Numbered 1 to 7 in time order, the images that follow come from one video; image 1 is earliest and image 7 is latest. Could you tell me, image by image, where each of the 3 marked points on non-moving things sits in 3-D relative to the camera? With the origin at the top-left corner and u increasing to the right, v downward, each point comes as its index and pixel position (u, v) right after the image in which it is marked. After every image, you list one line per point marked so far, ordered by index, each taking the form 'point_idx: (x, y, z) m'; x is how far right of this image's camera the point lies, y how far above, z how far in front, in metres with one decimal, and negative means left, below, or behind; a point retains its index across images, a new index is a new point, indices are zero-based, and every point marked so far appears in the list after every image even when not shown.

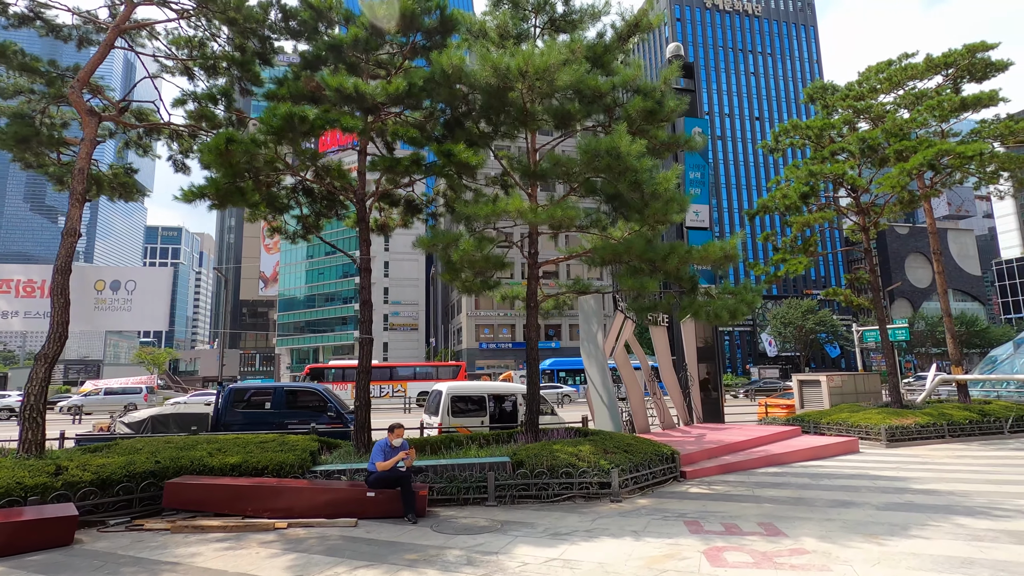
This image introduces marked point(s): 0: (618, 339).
0: (+2.7, -1.3, +13.6) m
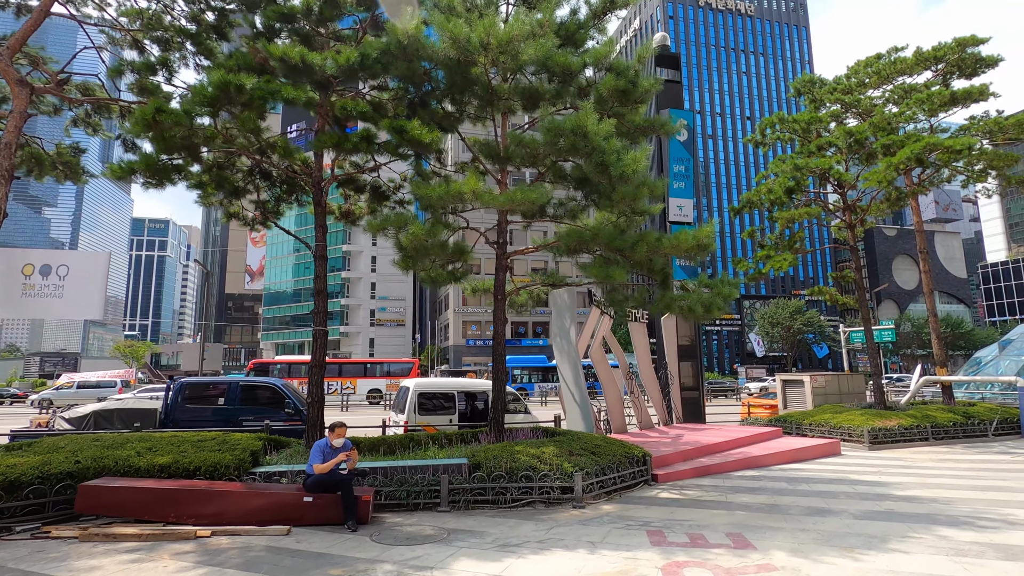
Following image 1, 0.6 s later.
0: (+2.1, -1.2, +13.1) m
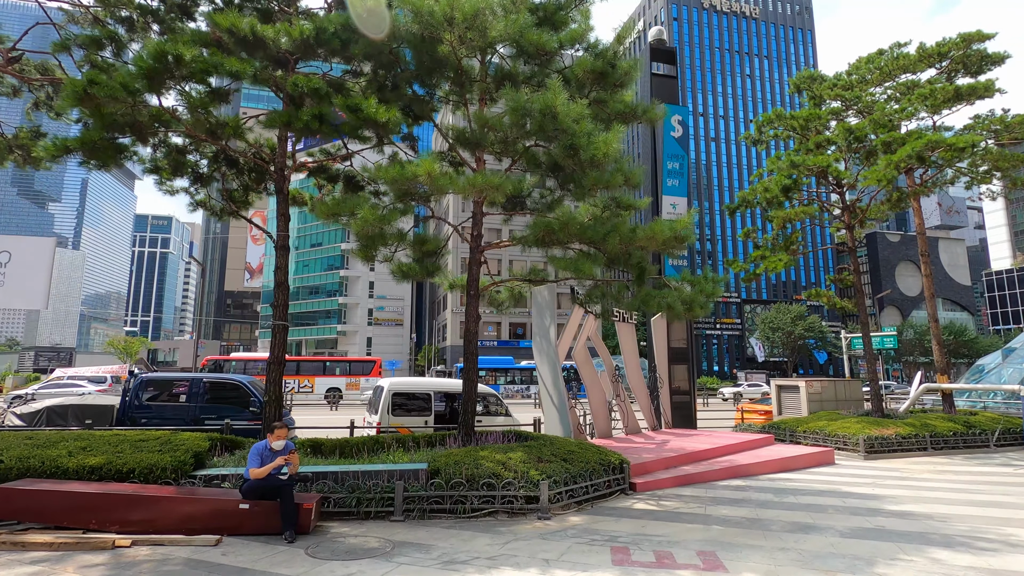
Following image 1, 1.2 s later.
0: (+1.6, -1.2, +12.5) m
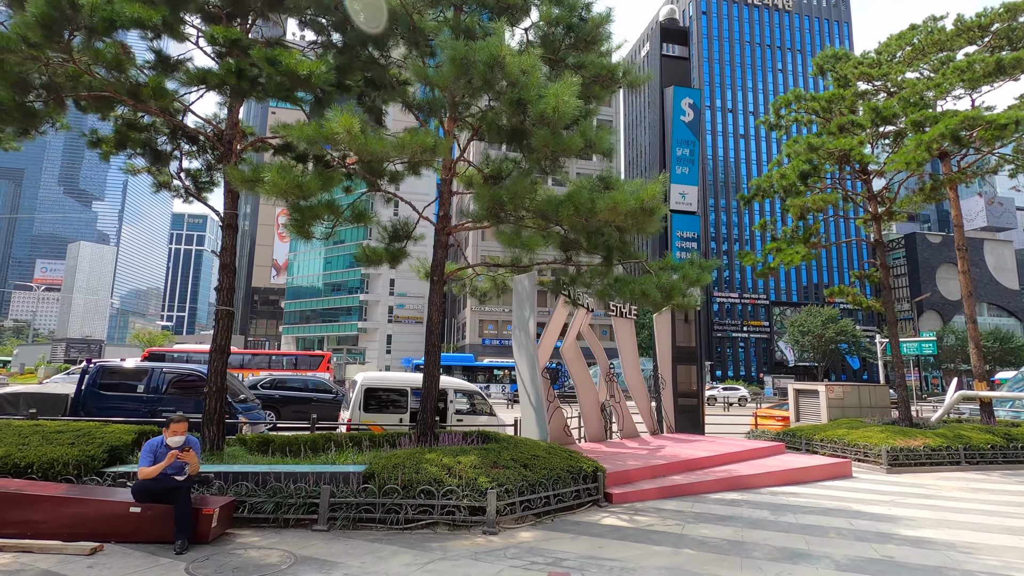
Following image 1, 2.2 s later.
0: (+1.2, -1.0, +11.6) m
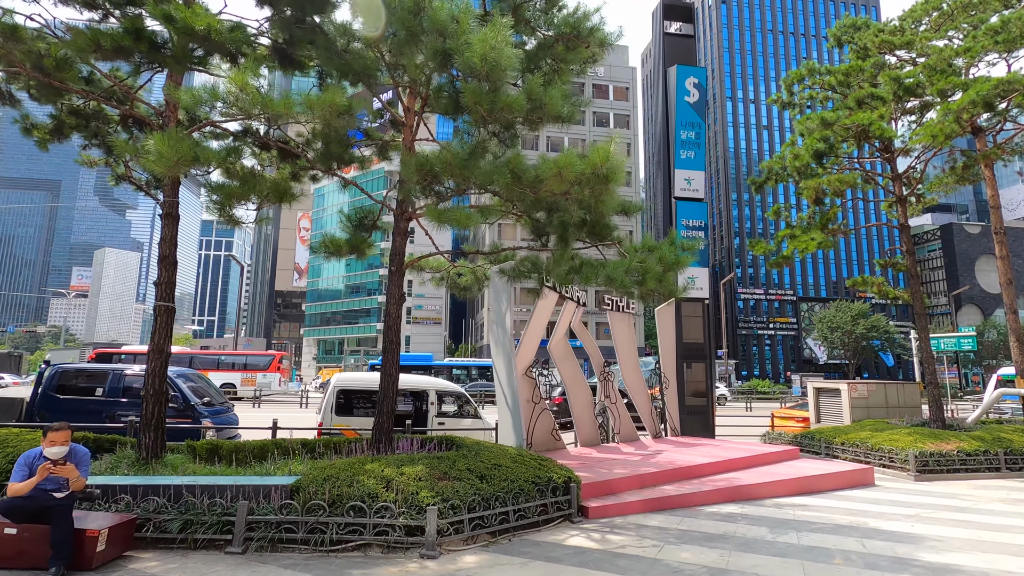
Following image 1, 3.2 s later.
0: (+0.9, -0.8, +10.7) m
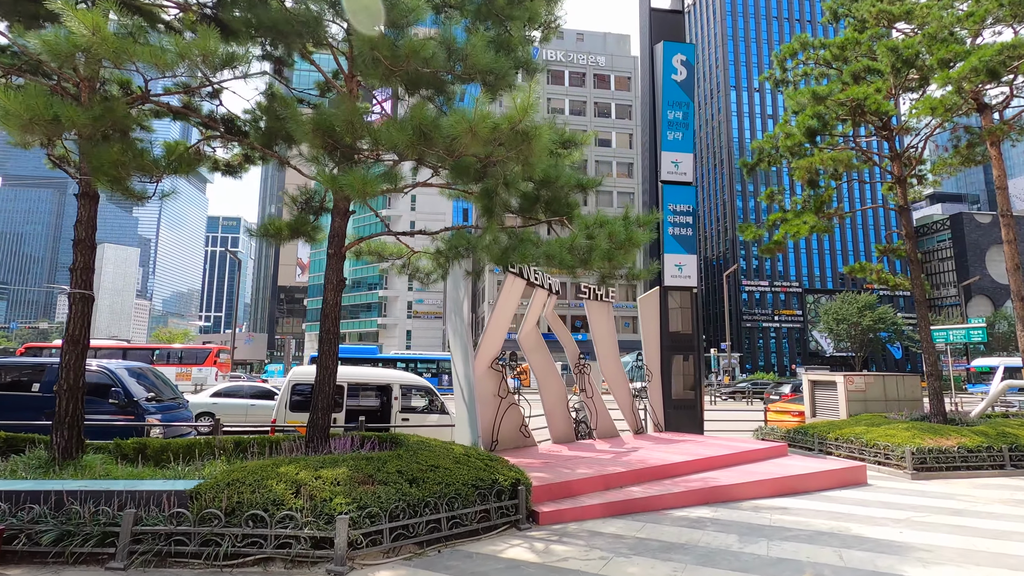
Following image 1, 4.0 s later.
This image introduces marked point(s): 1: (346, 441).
0: (+0.3, -0.6, +10.1) m
1: (-2.1, -2.0, +7.1) m
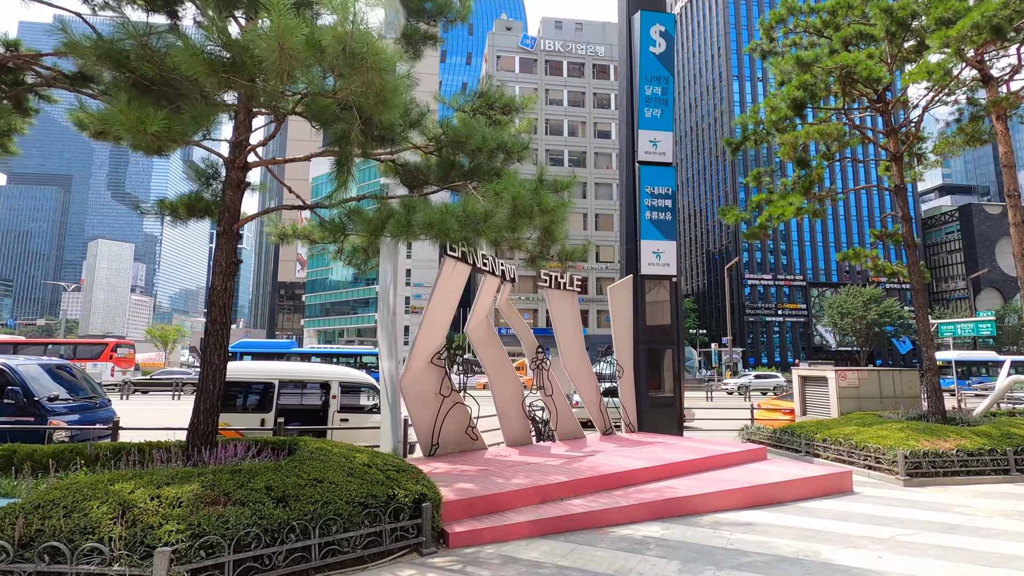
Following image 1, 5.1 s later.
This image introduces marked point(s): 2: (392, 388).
0: (-0.6, -0.3, +9.1) m
1: (-3.1, -1.8, +6.1) m
2: (-1.6, -1.3, +7.3) m
